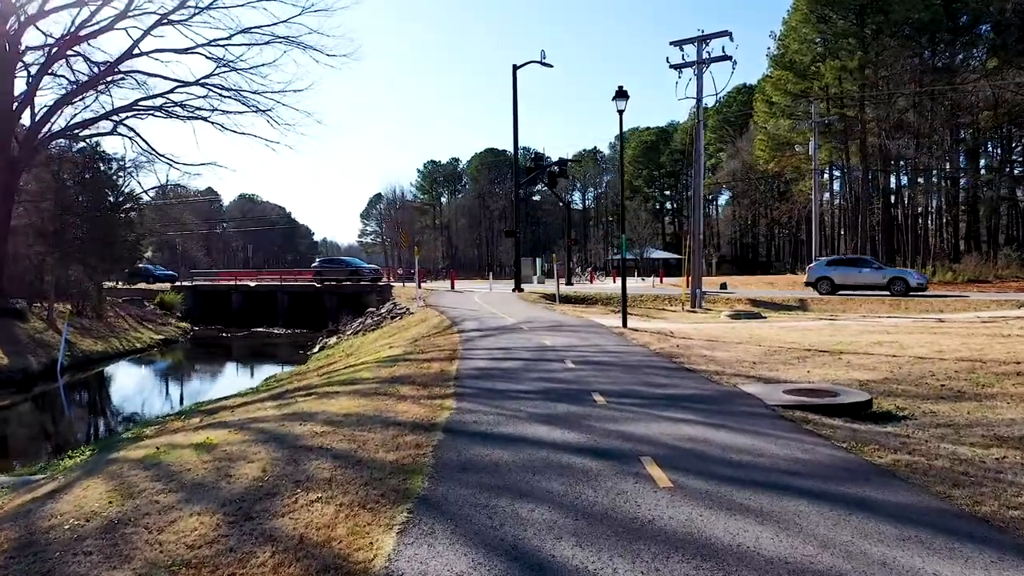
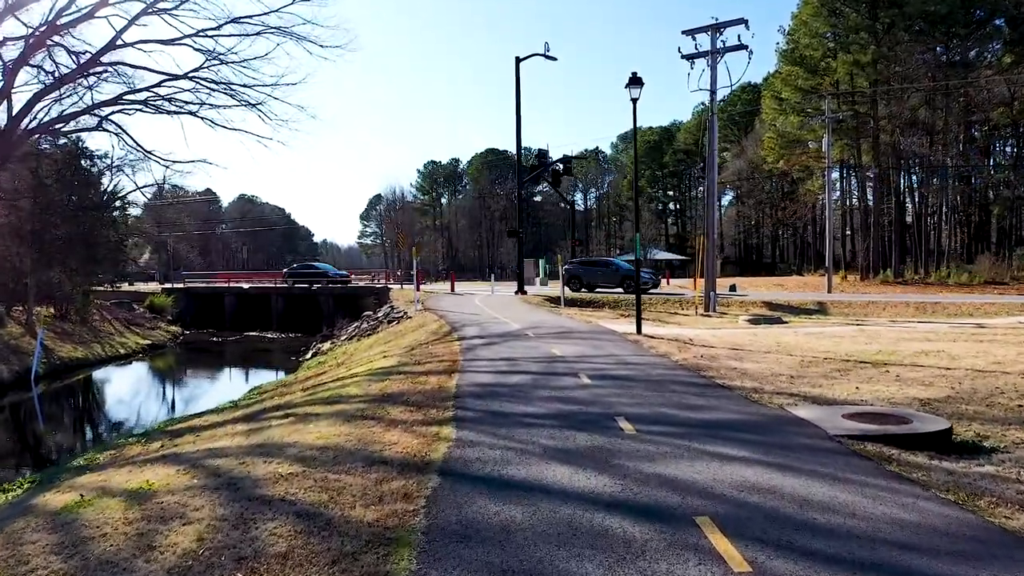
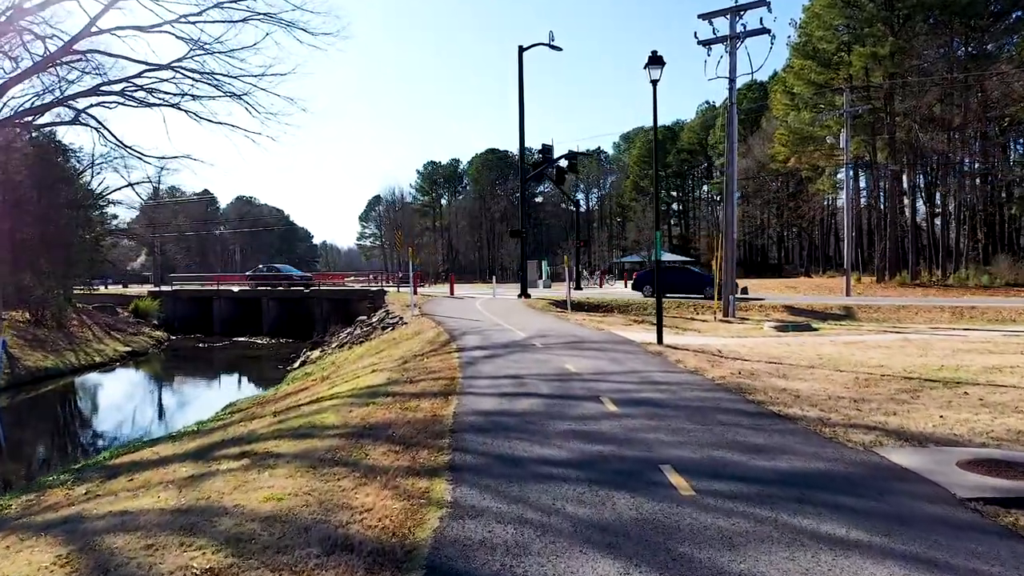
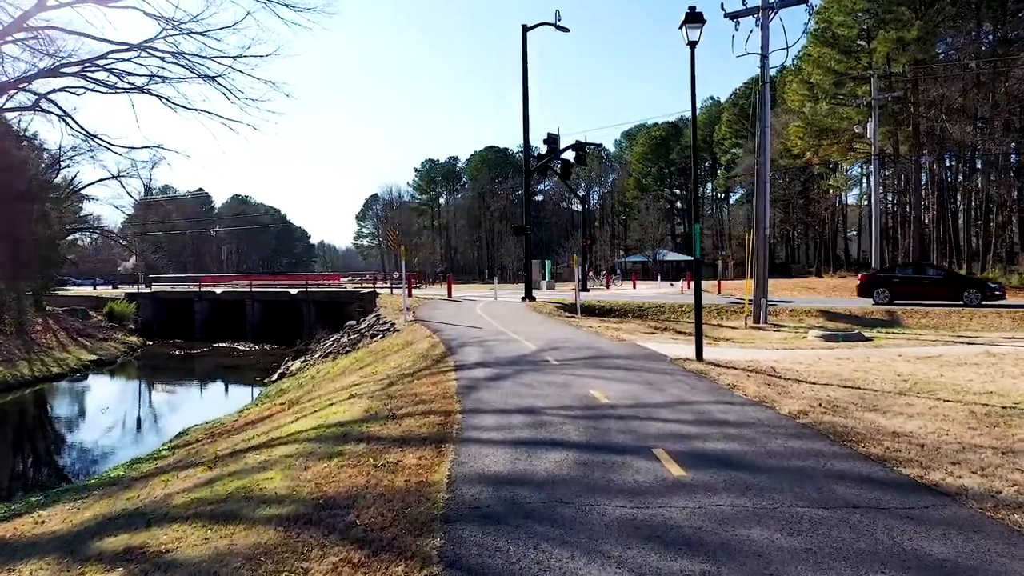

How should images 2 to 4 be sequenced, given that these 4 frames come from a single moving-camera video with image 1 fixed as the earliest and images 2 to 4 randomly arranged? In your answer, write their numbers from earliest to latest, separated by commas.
2, 3, 4
